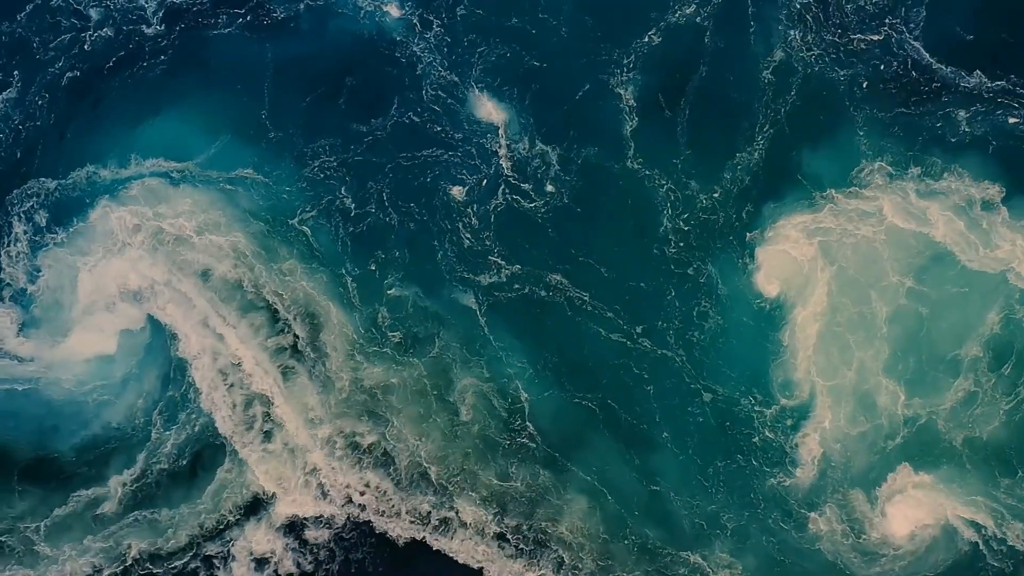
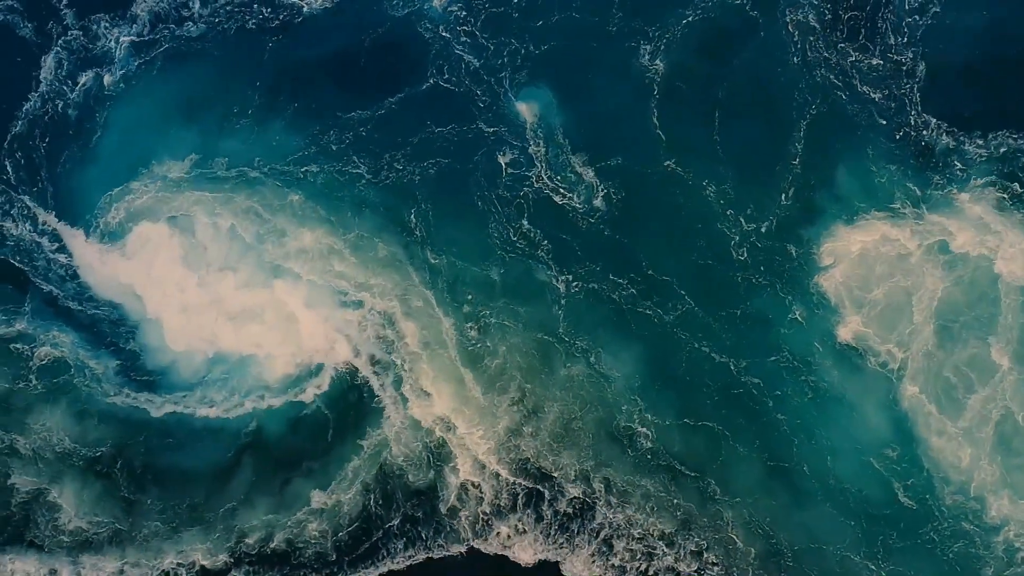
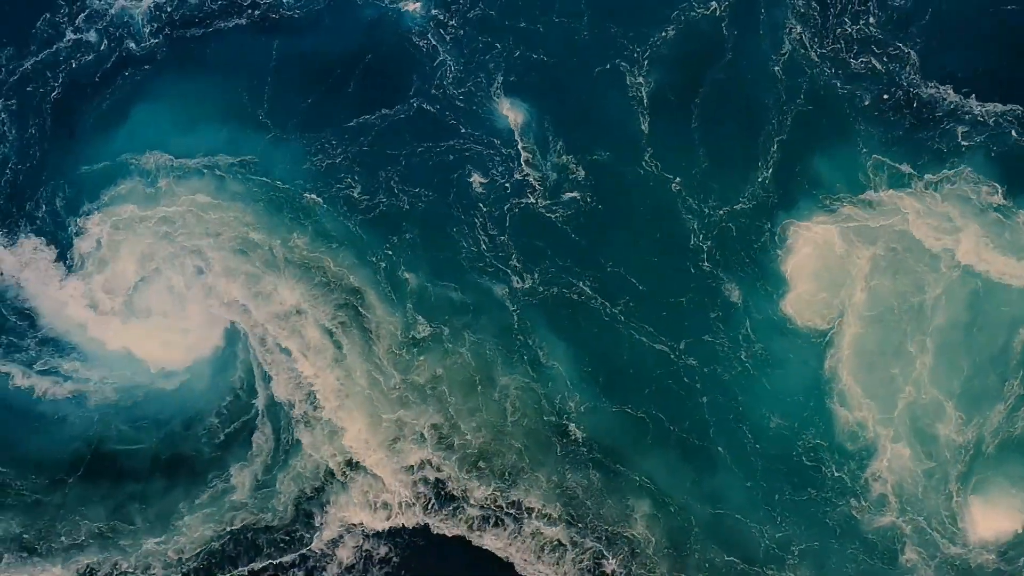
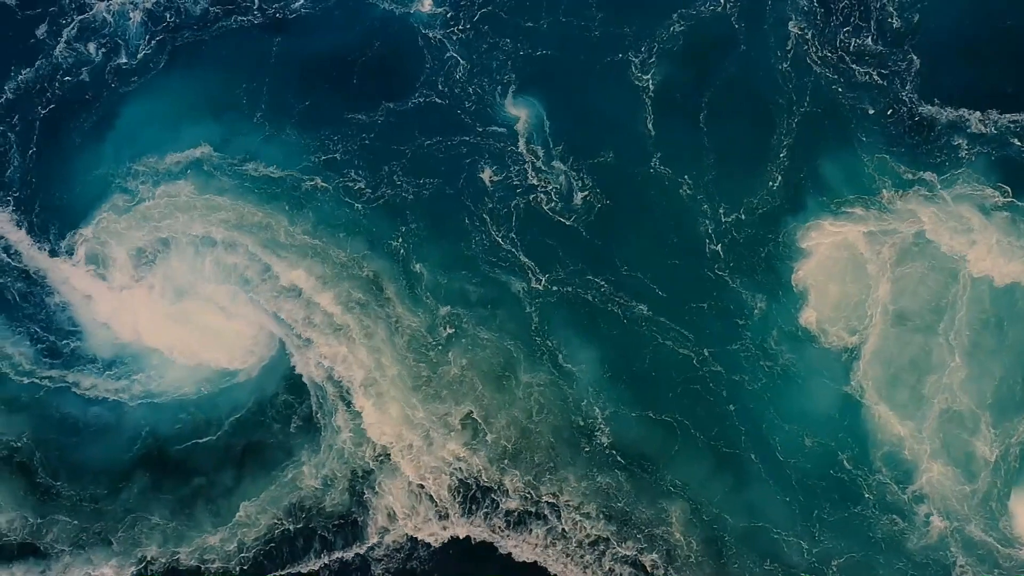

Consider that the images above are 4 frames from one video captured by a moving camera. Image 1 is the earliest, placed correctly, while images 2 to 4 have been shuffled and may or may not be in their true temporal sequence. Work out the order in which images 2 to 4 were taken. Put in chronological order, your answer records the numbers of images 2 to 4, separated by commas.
3, 4, 2
